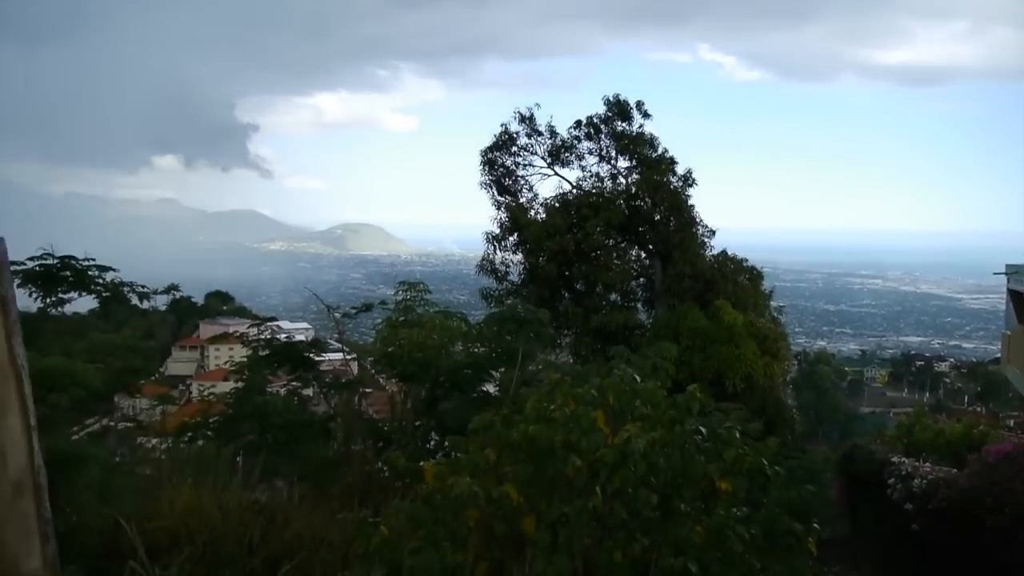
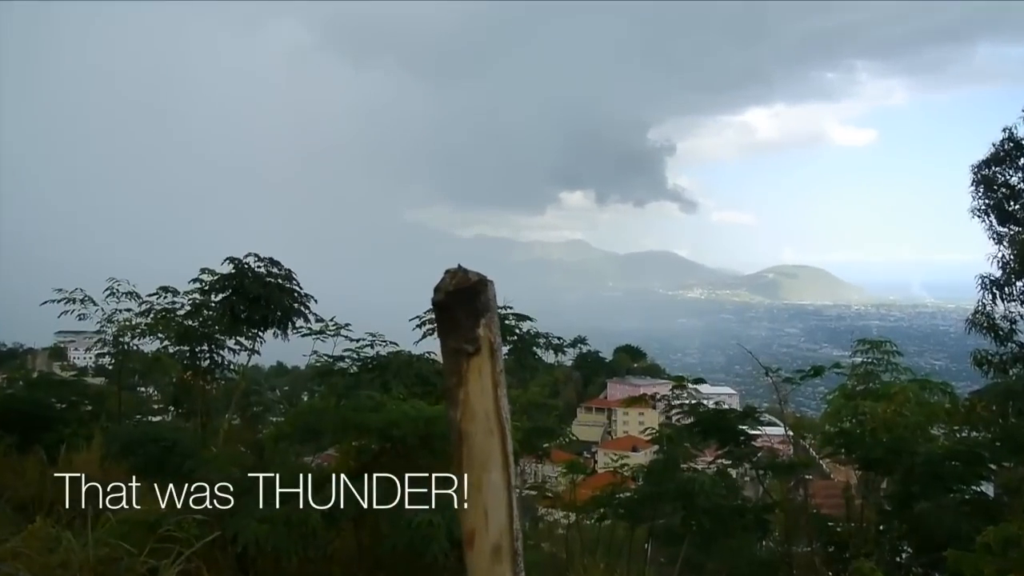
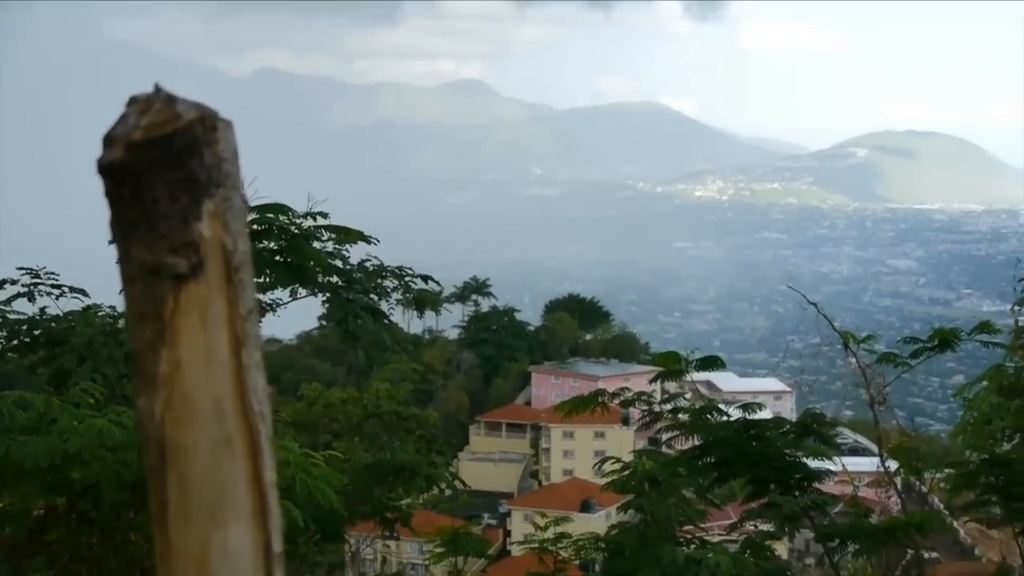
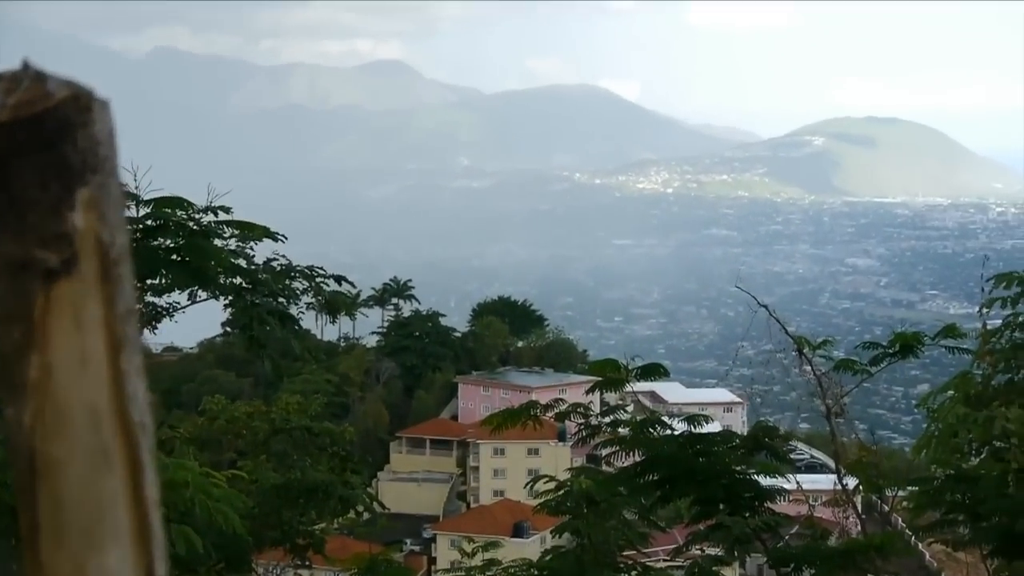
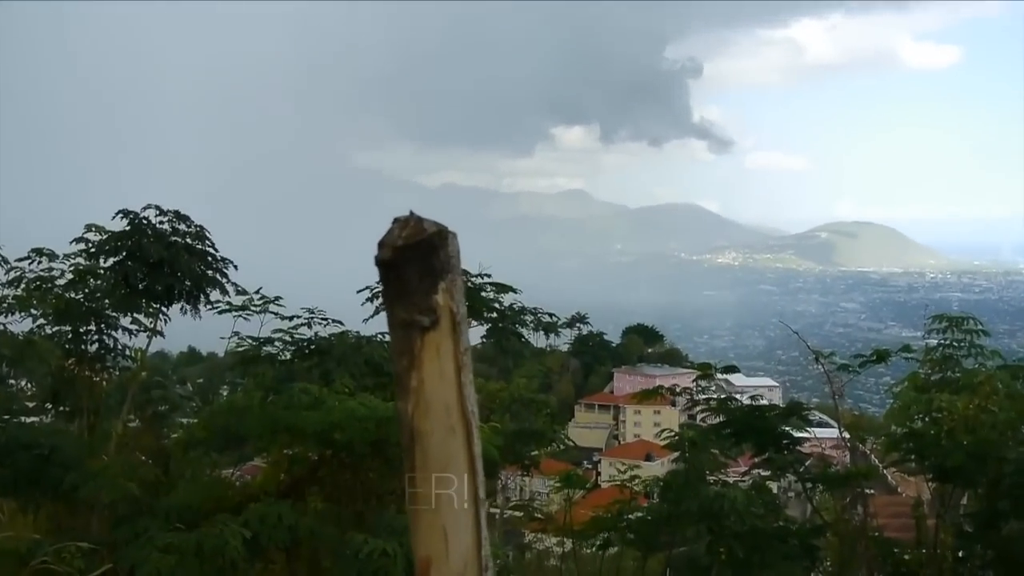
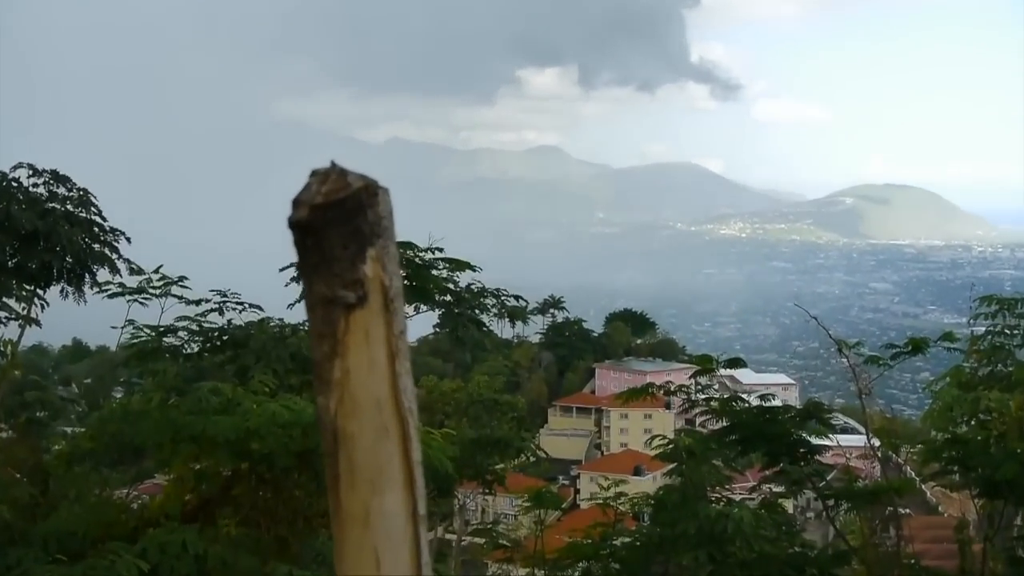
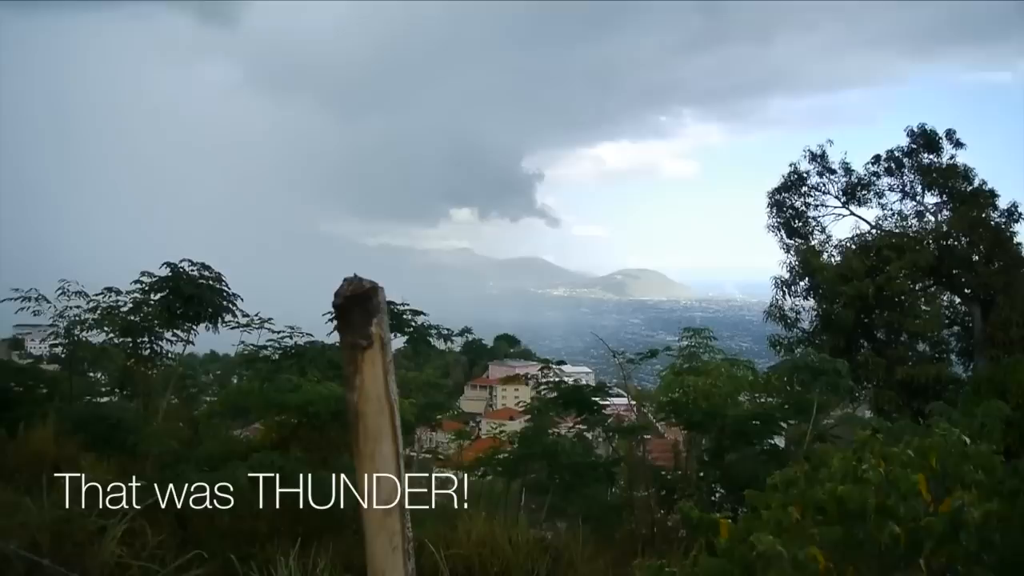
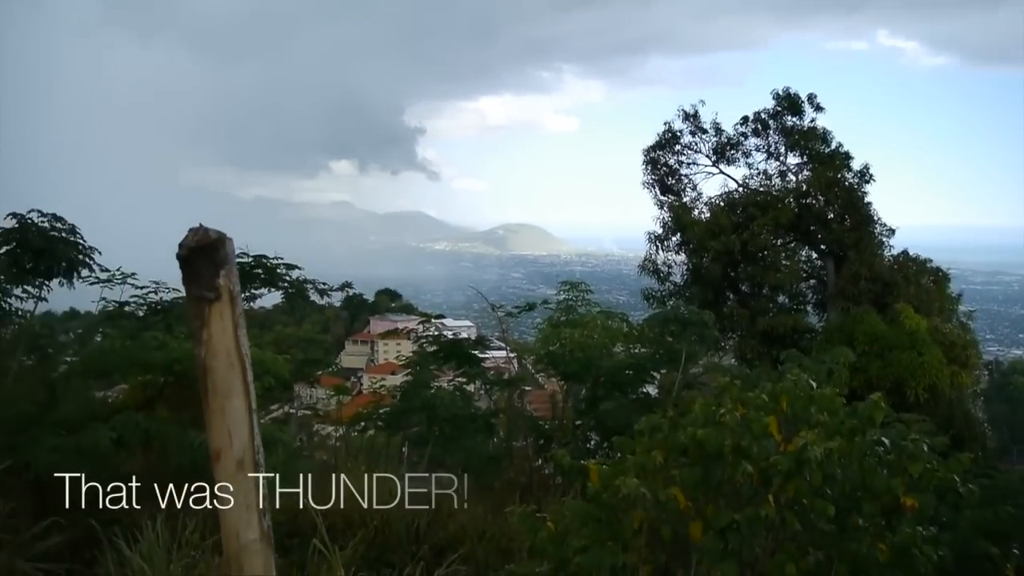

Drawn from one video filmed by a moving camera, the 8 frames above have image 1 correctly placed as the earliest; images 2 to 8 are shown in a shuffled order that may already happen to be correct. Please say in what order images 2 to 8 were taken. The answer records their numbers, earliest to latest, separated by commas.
8, 7, 2, 5, 6, 3, 4
